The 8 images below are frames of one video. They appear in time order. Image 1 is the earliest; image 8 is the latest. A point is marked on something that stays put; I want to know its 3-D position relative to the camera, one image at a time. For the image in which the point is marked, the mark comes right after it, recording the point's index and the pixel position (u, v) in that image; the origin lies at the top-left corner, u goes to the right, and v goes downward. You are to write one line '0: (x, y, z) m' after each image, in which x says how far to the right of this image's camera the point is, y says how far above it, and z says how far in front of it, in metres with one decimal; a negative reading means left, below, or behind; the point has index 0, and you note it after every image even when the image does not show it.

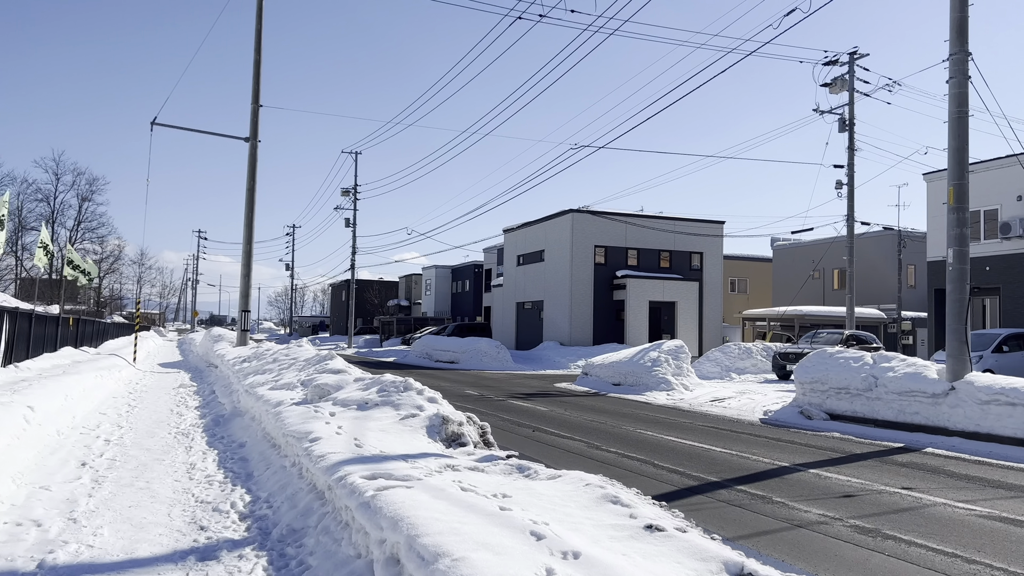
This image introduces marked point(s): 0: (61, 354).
0: (-9.0, -1.3, +16.3) m
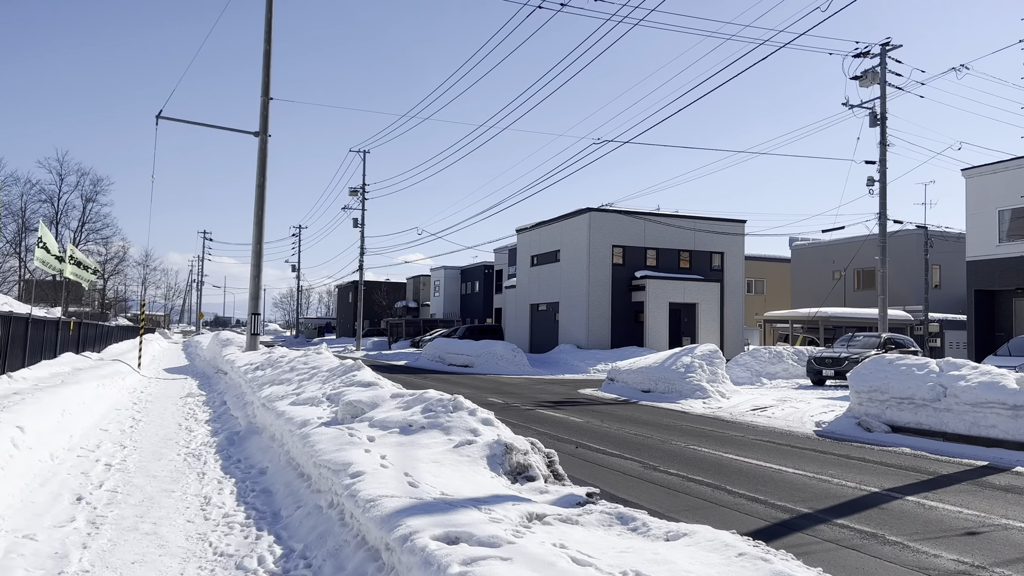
0: (-8.5, -1.4, +15.3) m
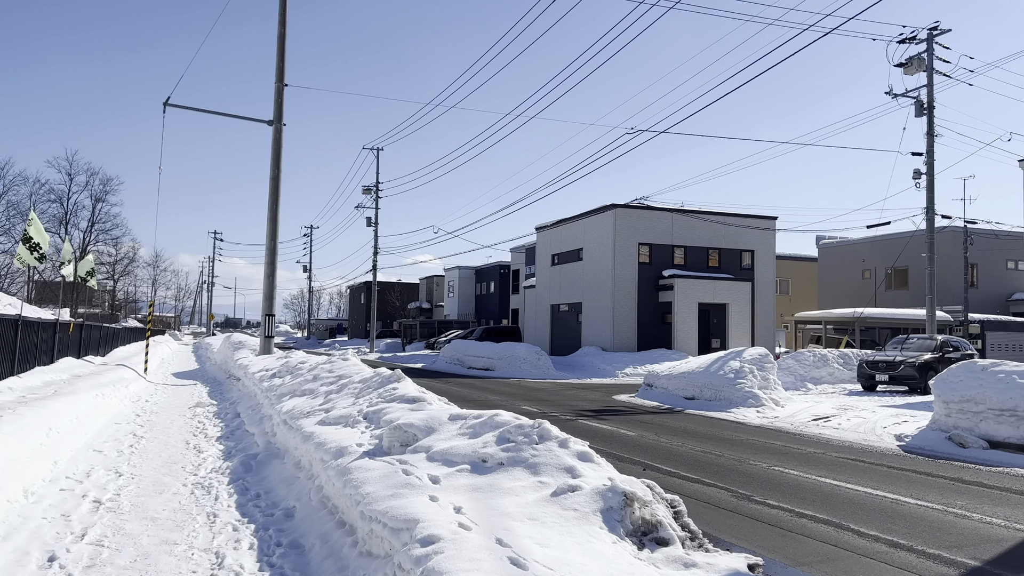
0: (-7.7, -1.3, +13.9) m
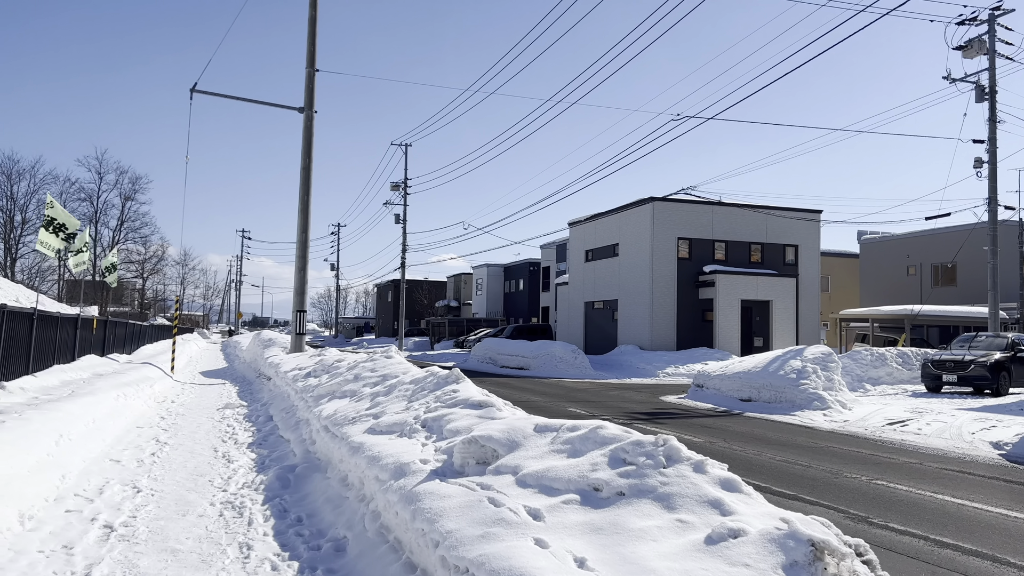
0: (-6.9, -1.2, +13.0) m
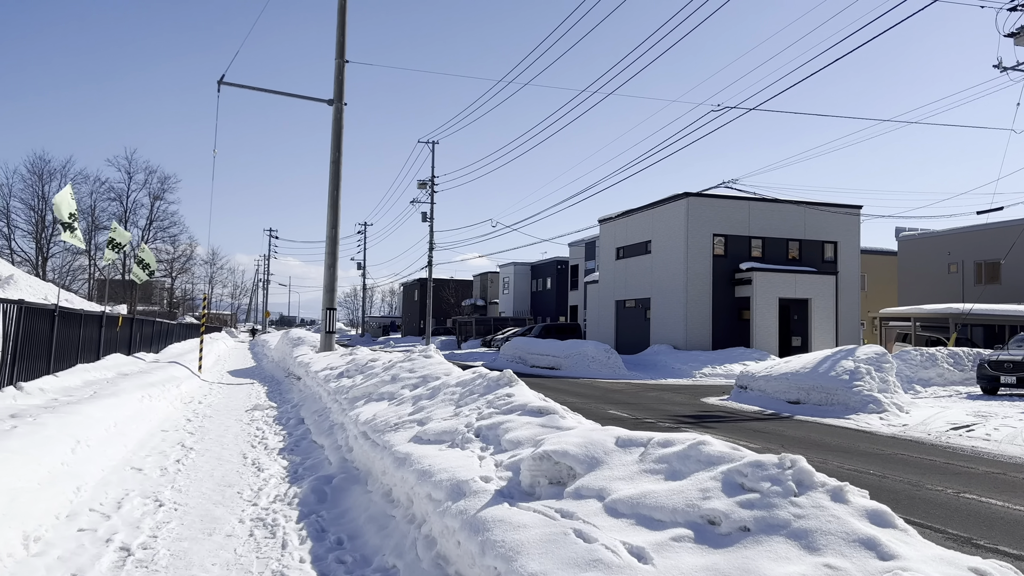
0: (-6.3, -1.2, +12.5) m
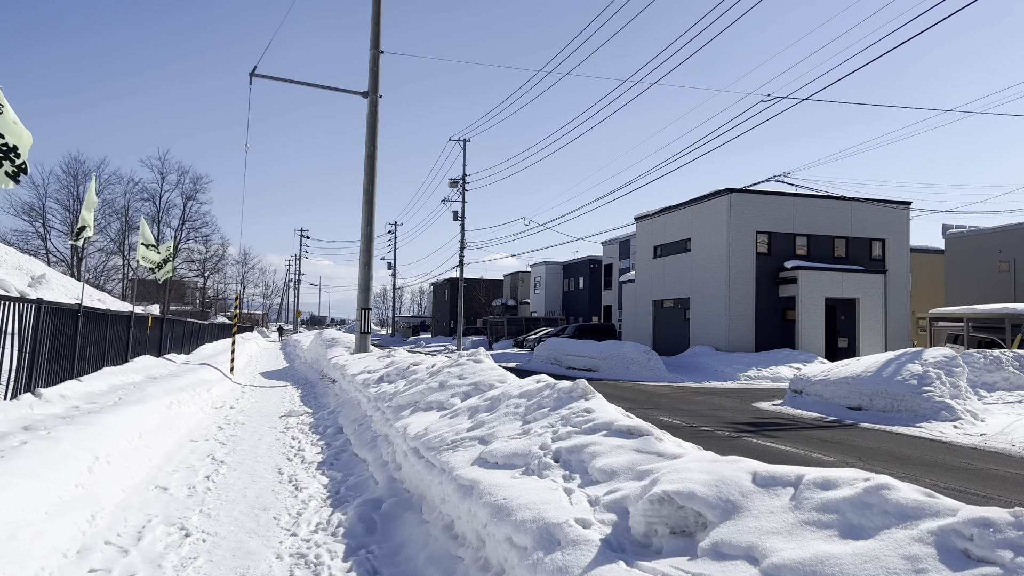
0: (-5.6, -1.2, +11.9) m
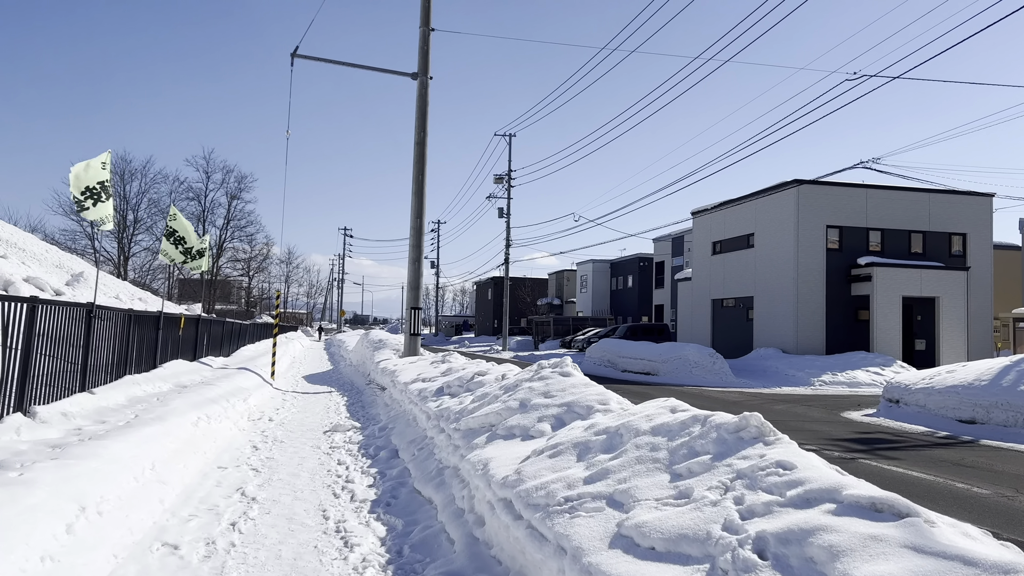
0: (-4.6, -1.1, +10.6) m
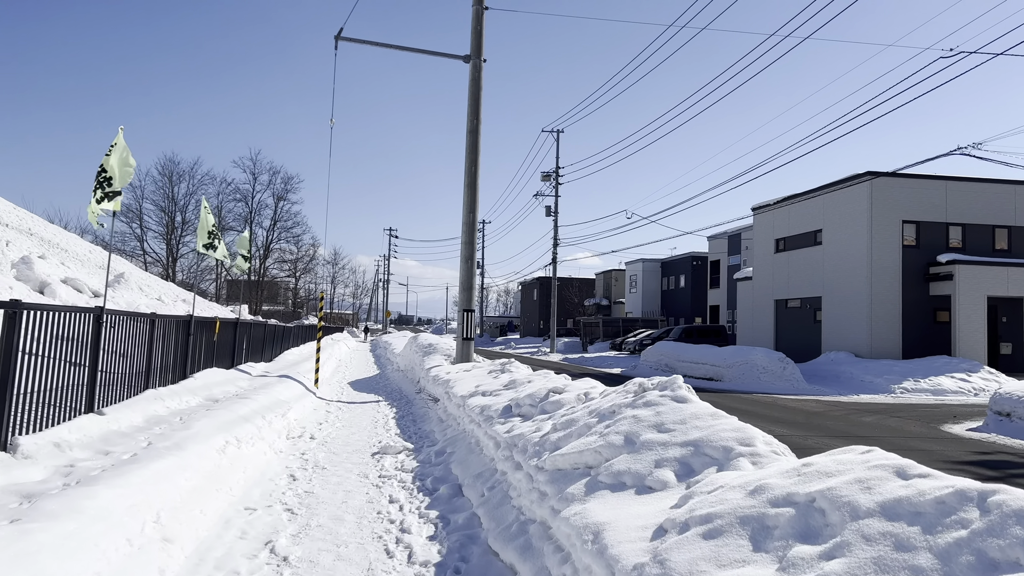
0: (-3.8, -1.1, +9.5) m
